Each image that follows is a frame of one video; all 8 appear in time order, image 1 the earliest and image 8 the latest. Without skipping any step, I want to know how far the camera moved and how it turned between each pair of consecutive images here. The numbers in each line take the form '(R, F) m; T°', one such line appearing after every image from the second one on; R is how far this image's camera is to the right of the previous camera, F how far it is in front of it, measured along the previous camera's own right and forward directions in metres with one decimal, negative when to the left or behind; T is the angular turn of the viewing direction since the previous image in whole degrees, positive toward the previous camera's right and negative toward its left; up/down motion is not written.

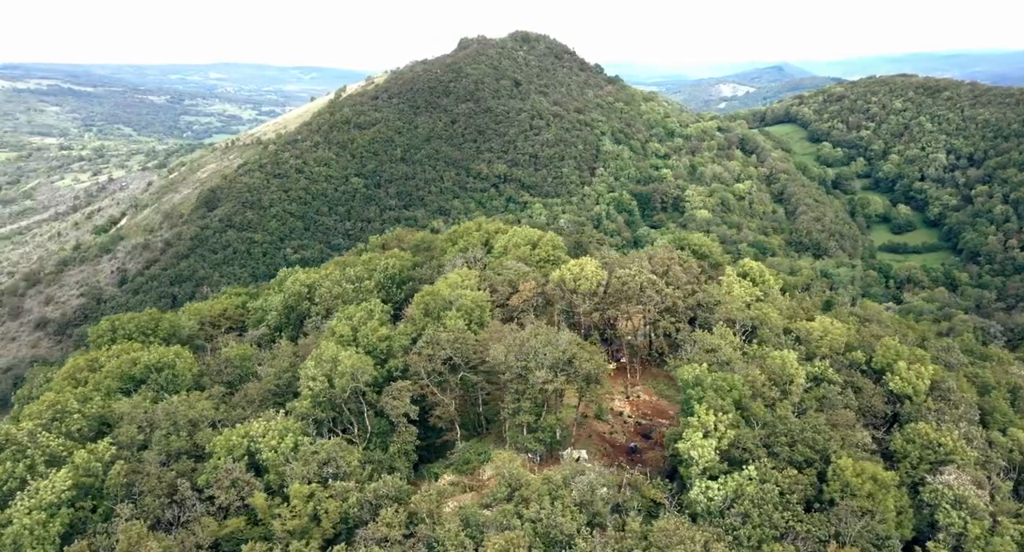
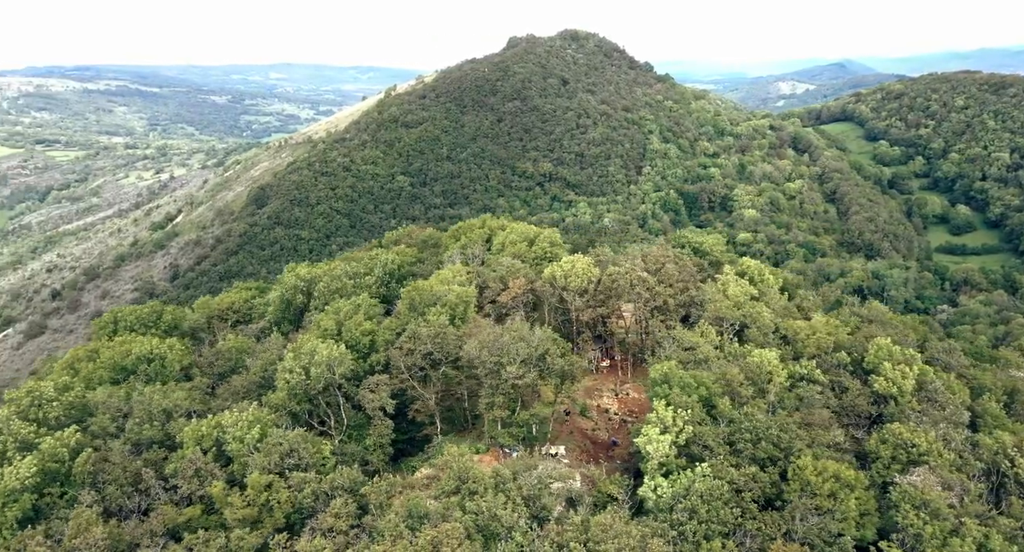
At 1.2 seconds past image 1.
(+1.6, +0.1) m; -1°
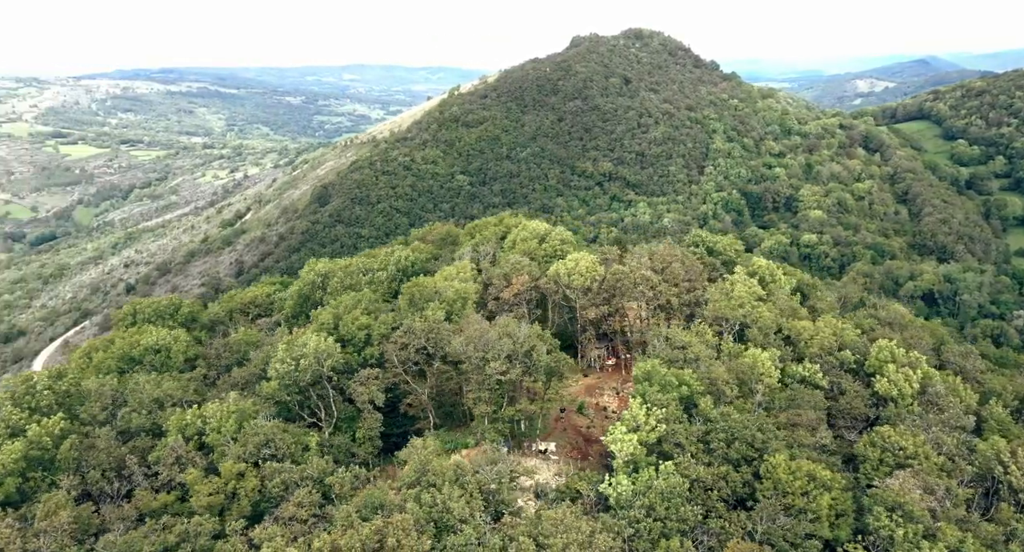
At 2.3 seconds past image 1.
(+1.6, 0.0) m; -2°
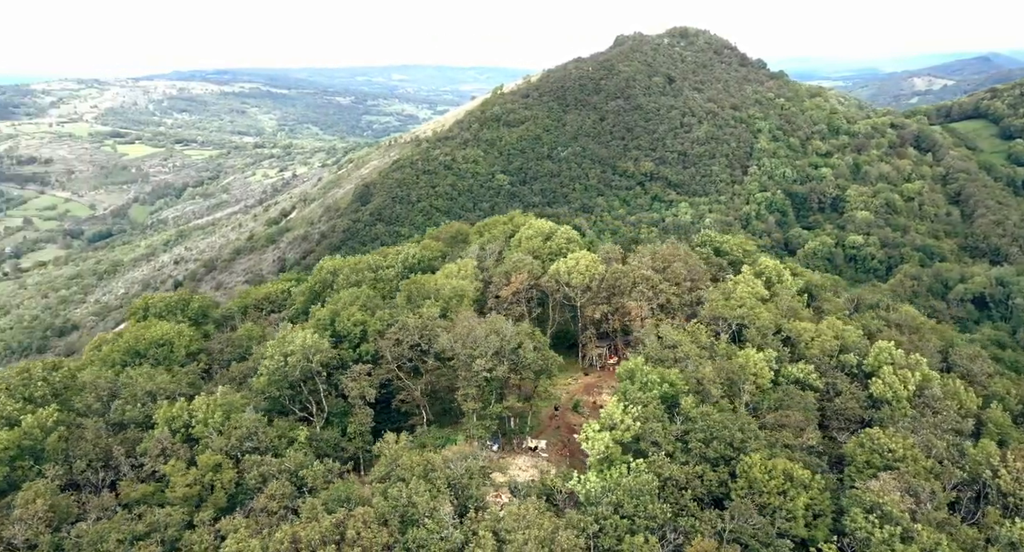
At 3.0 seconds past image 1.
(+1.1, 0.0) m; -1°
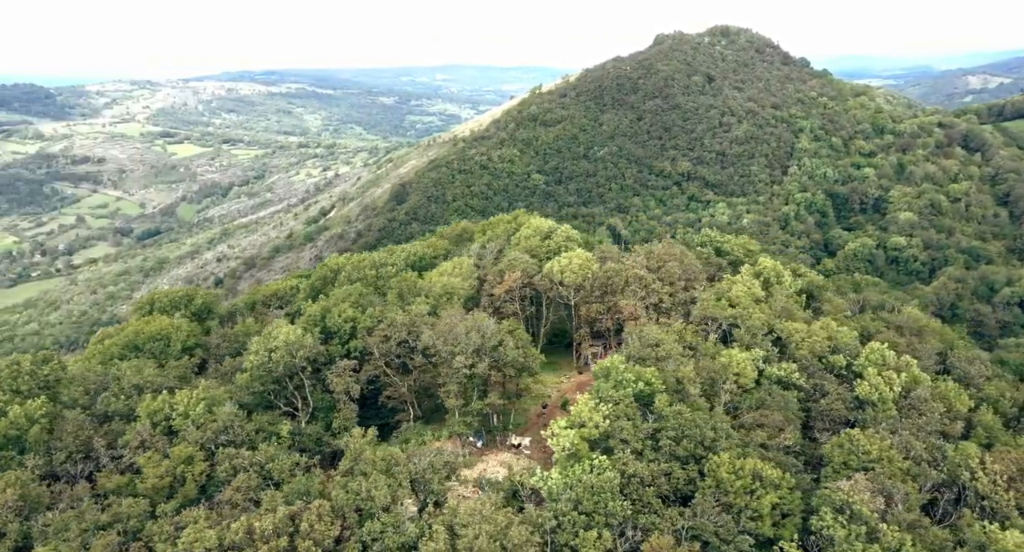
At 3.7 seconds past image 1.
(+1.2, -0.1) m; -1°
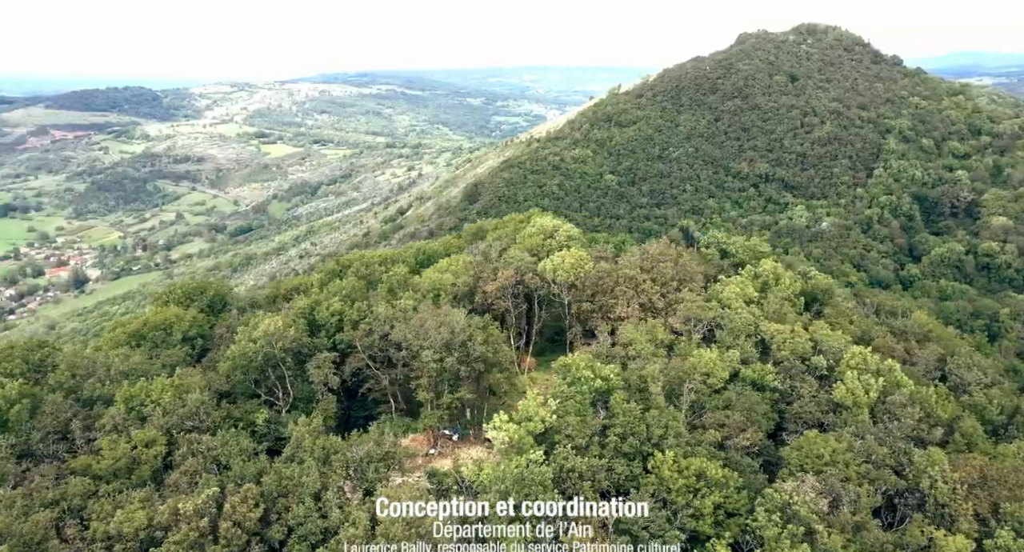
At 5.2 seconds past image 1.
(+2.2, -0.4) m; -2°
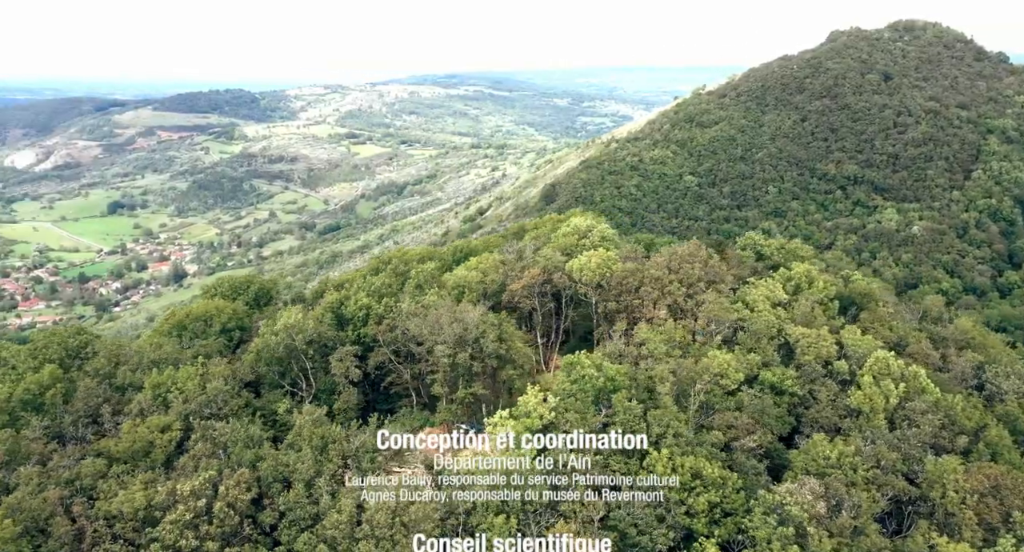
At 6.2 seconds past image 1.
(+1.3, -0.6) m; -4°
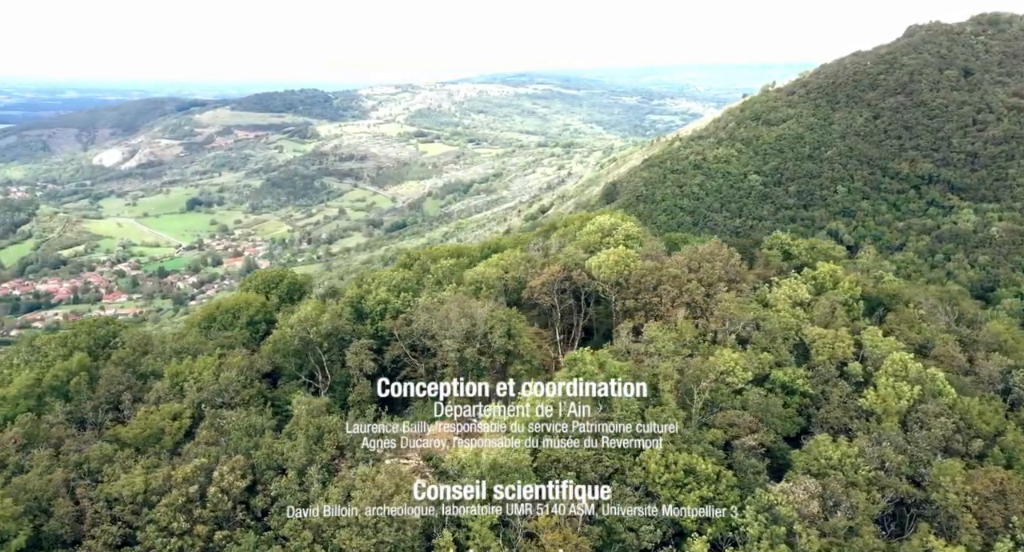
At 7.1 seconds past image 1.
(+1.1, -0.5) m; -3°
